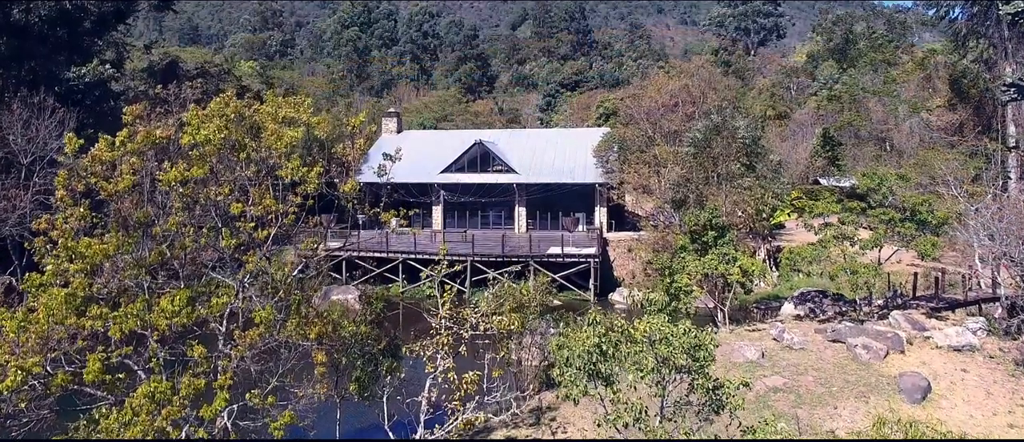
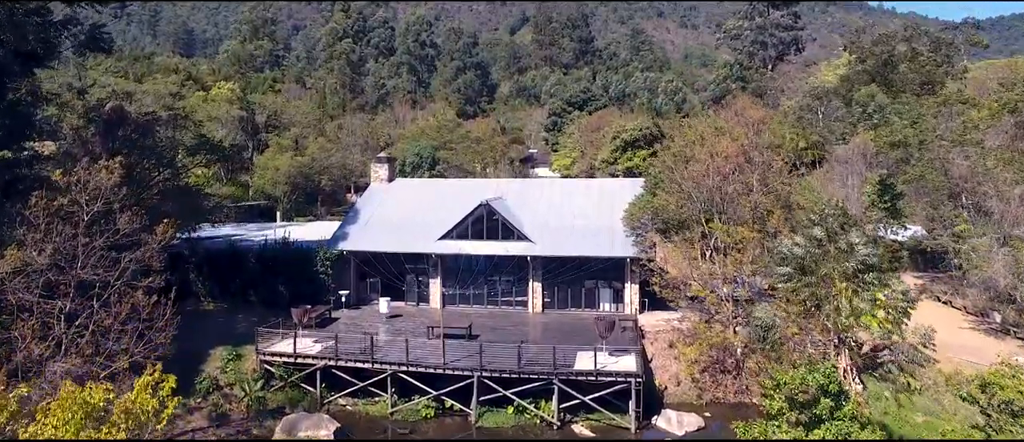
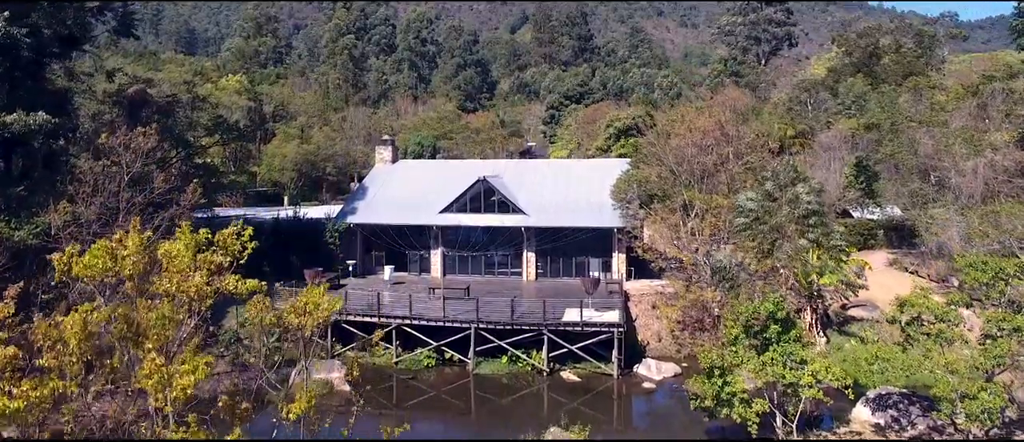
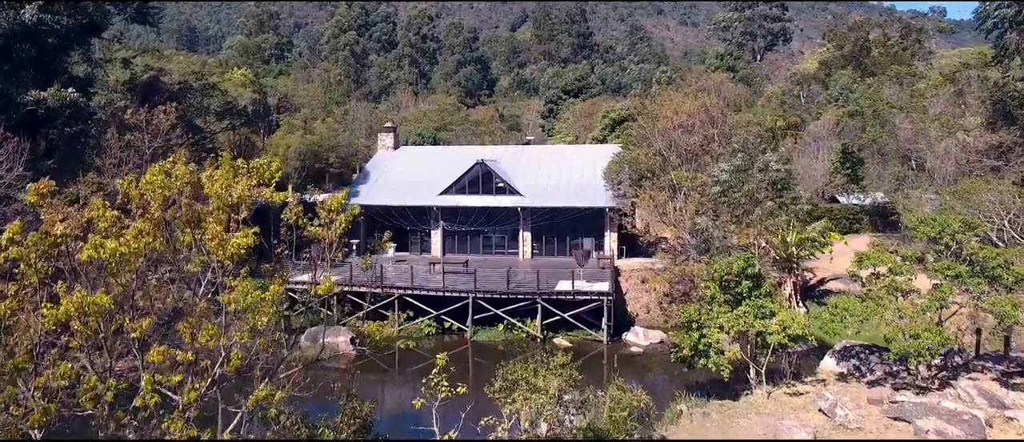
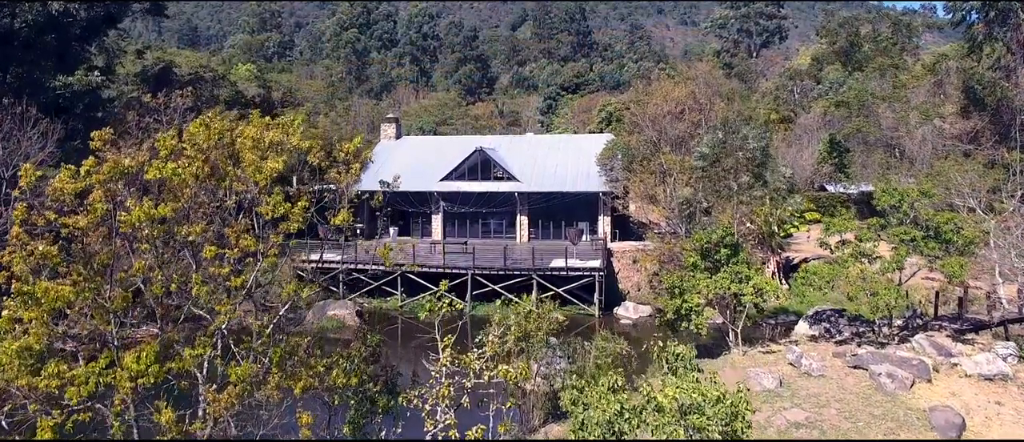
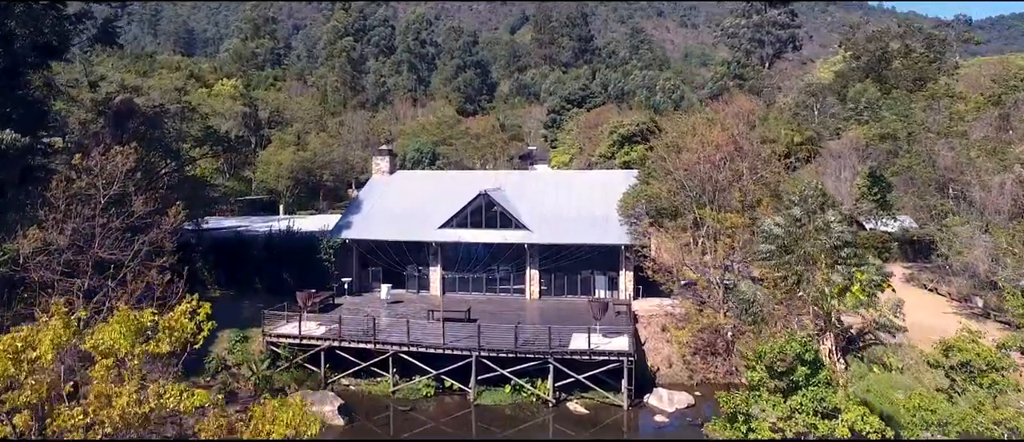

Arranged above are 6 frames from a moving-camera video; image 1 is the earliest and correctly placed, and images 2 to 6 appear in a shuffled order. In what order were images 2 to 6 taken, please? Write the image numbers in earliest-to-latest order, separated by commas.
5, 4, 3, 6, 2
